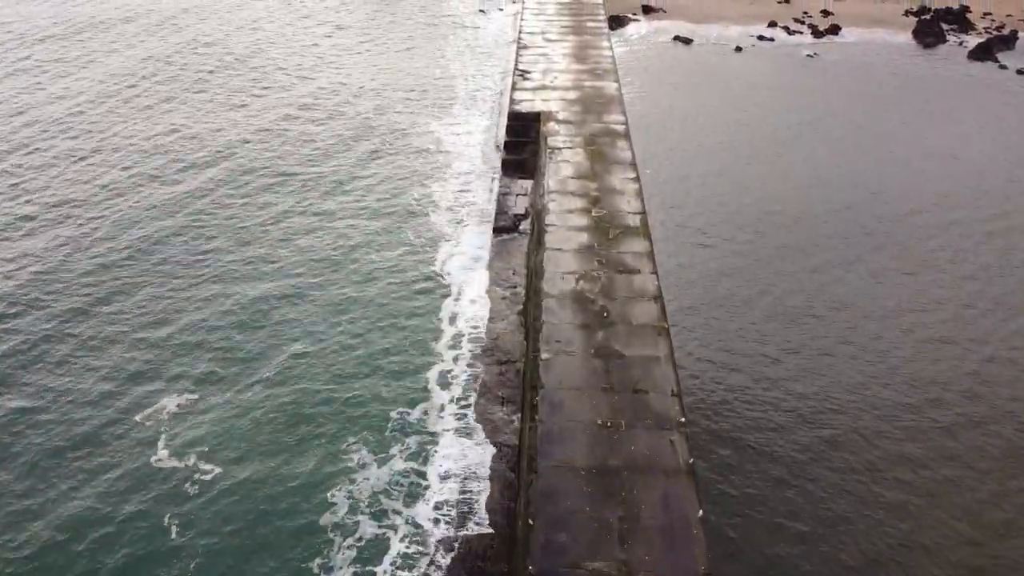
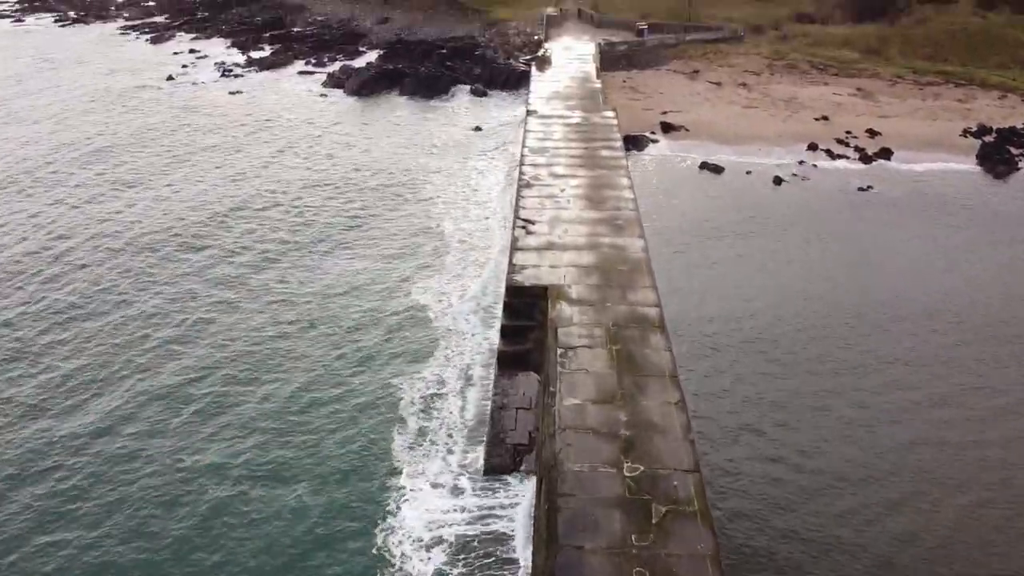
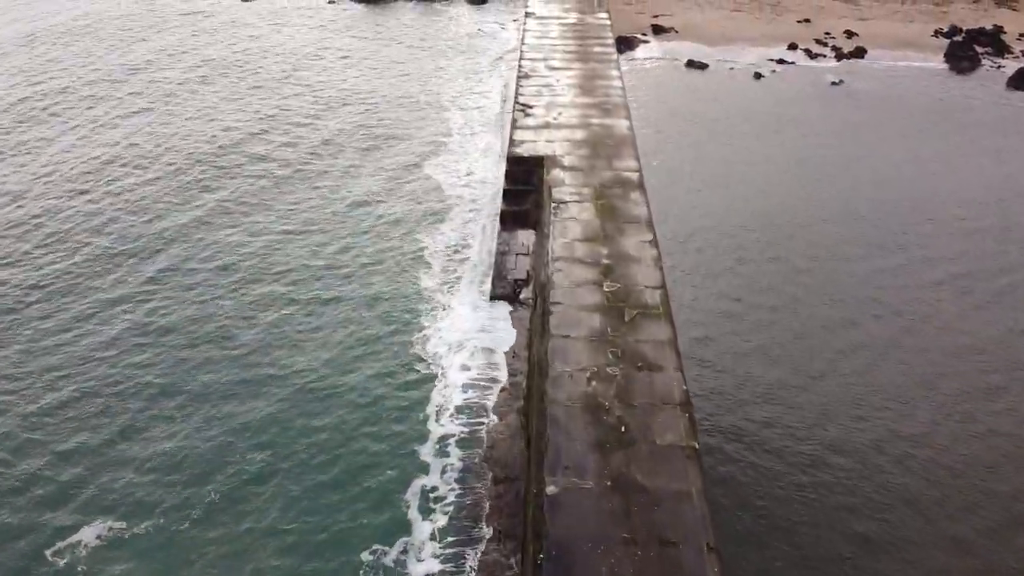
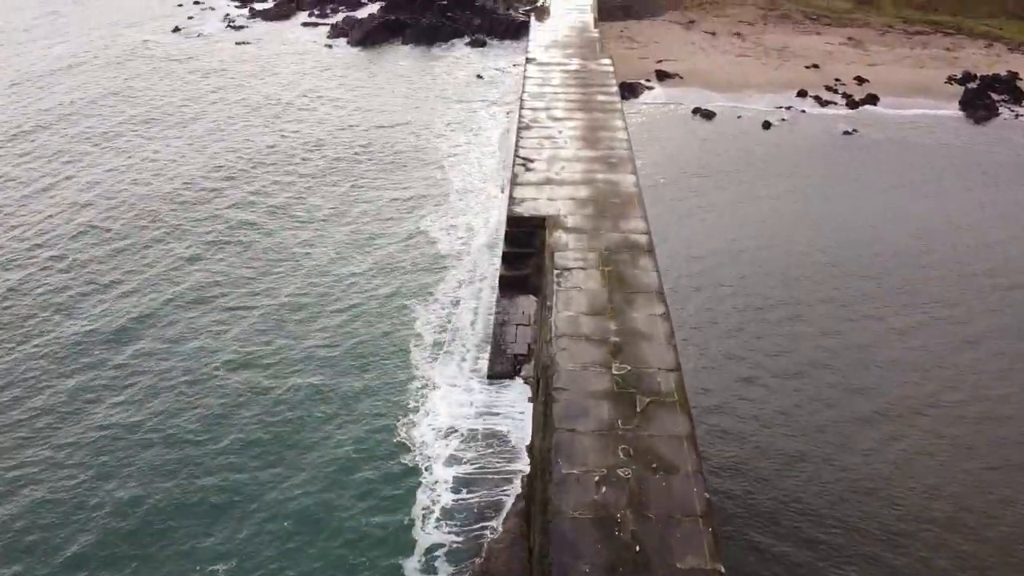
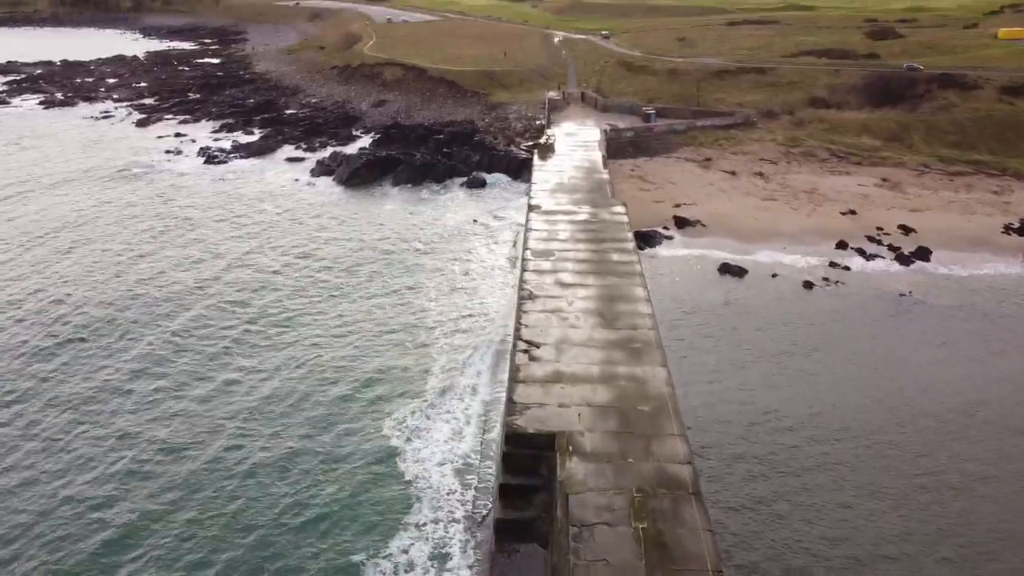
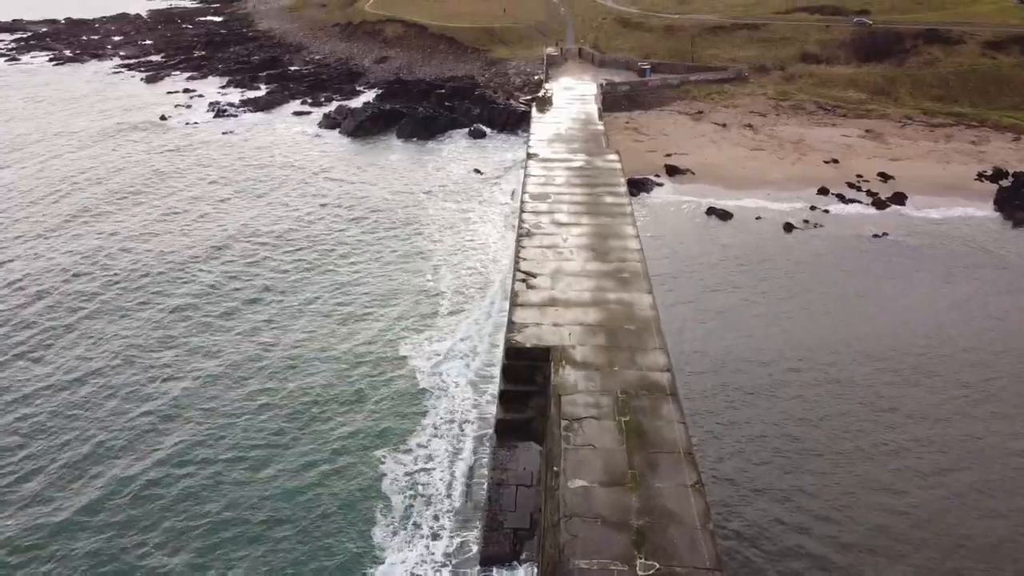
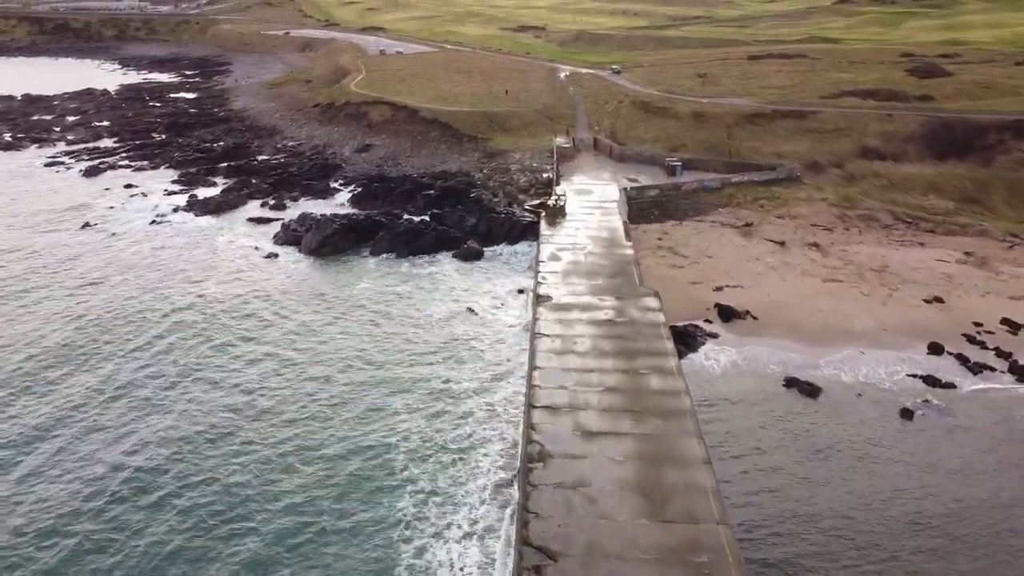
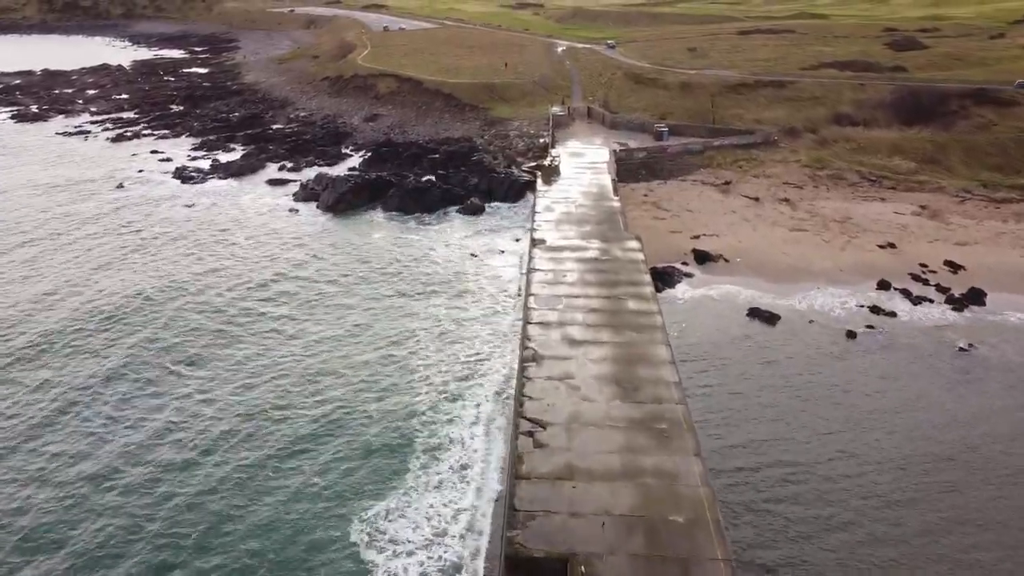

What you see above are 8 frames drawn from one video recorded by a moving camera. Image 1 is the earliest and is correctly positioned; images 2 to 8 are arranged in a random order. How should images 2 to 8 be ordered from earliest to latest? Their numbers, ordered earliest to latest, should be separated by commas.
3, 4, 2, 6, 5, 8, 7
